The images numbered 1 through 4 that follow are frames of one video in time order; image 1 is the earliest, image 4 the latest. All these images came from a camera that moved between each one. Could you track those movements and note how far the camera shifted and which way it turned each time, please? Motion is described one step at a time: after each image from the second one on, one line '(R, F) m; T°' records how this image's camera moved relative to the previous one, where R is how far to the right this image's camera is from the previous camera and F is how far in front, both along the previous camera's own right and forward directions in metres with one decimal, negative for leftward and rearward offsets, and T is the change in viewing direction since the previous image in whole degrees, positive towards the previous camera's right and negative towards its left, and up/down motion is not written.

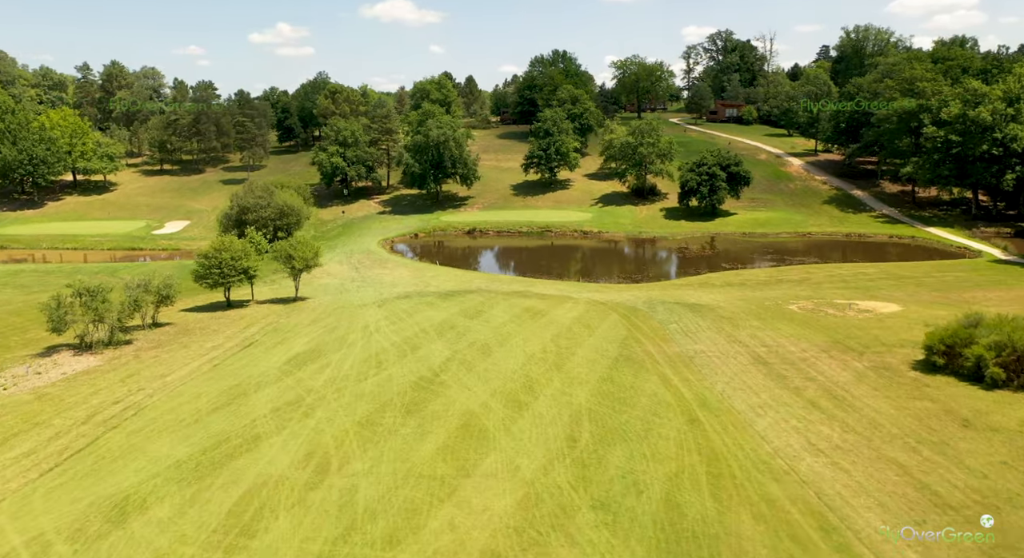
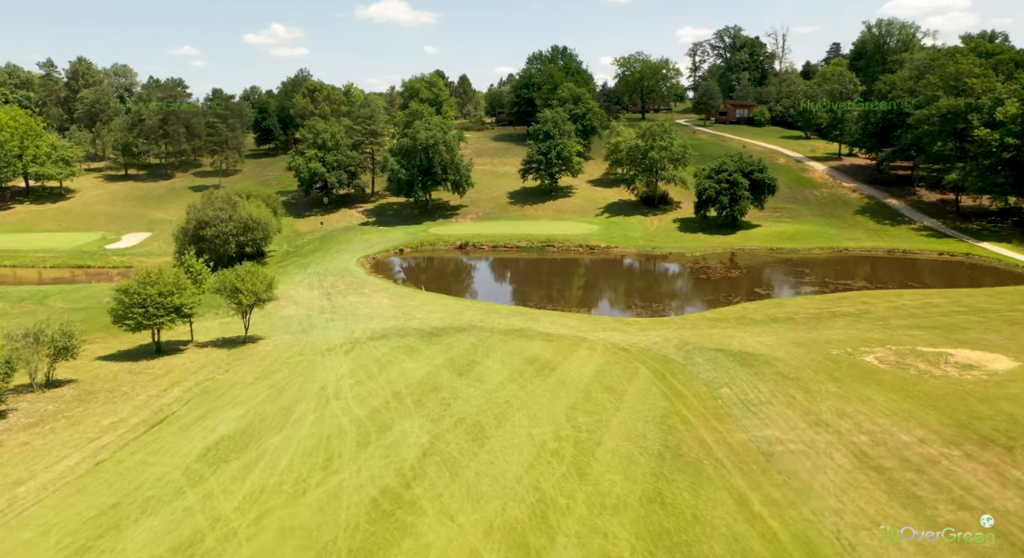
(-0.2, +8.0) m; 0°
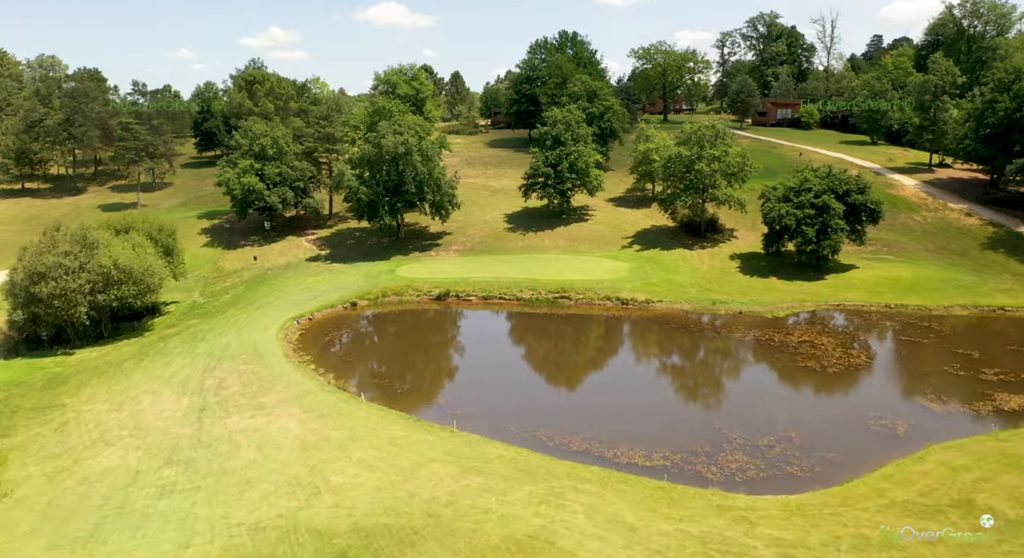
(0.0, +19.2) m; 0°
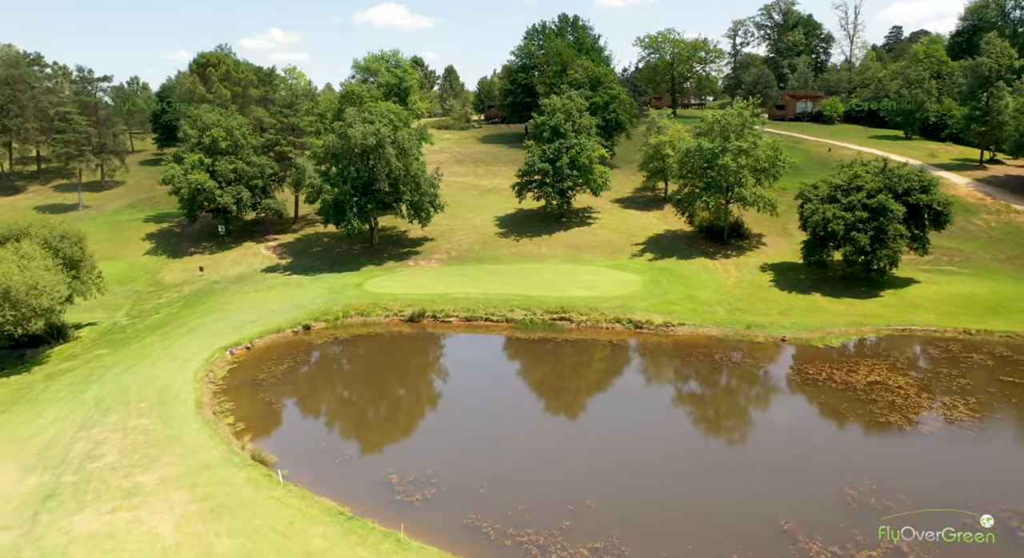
(+0.7, +8.4) m; 0°
